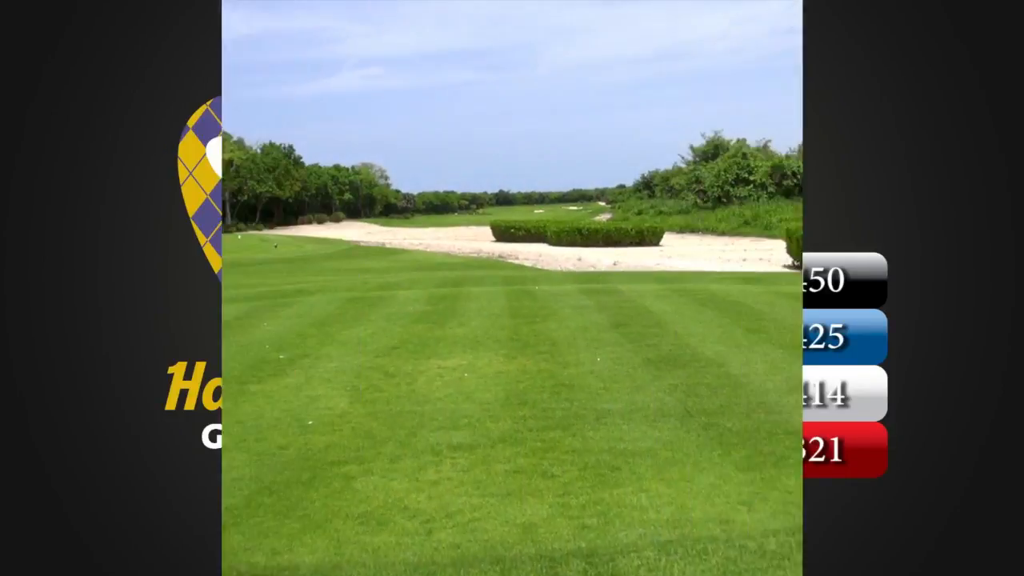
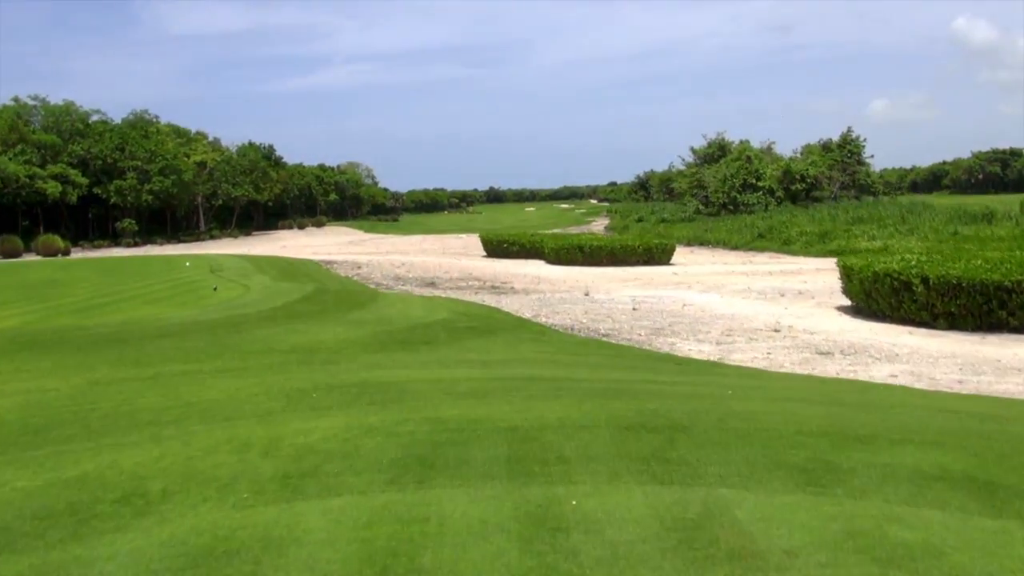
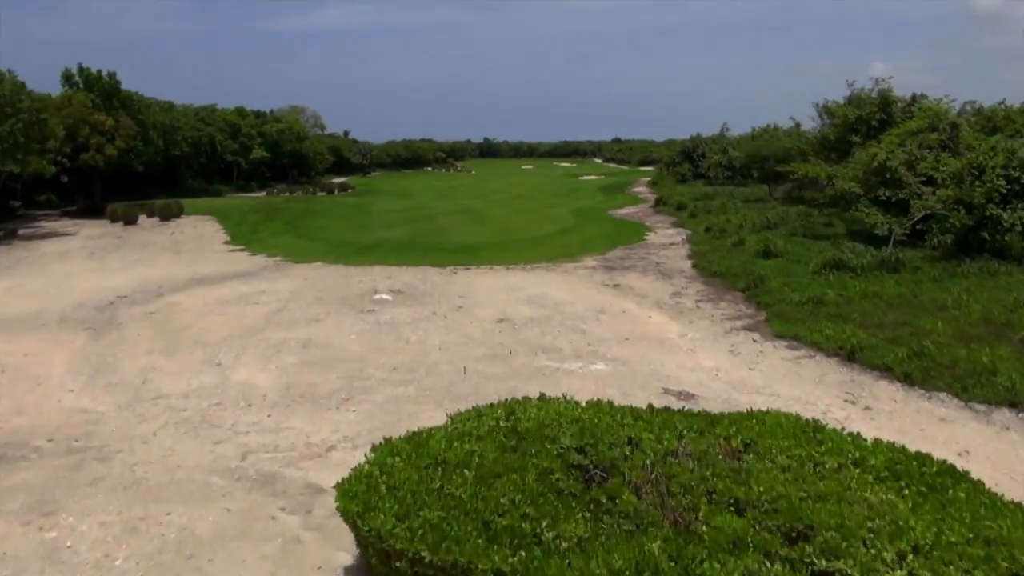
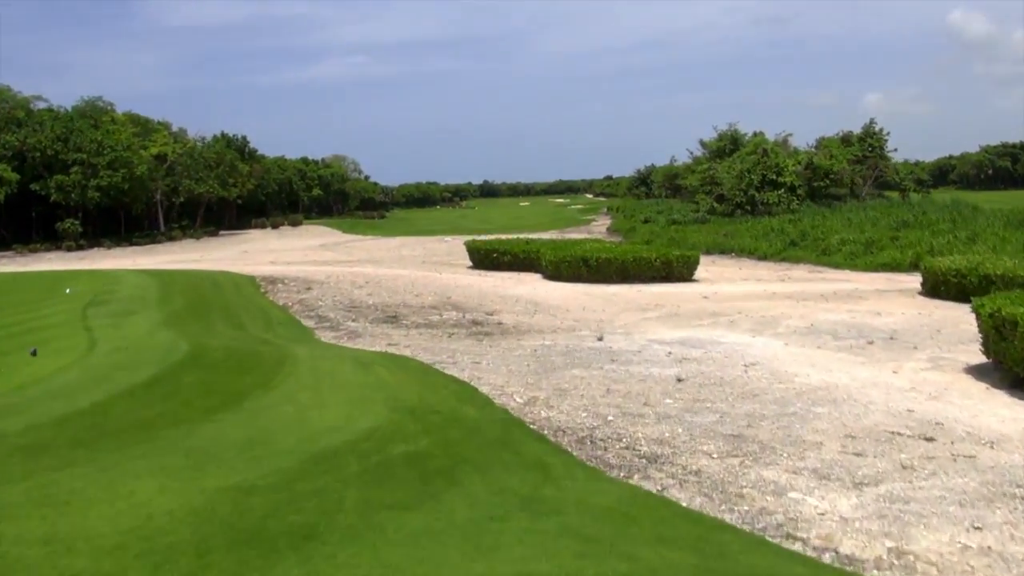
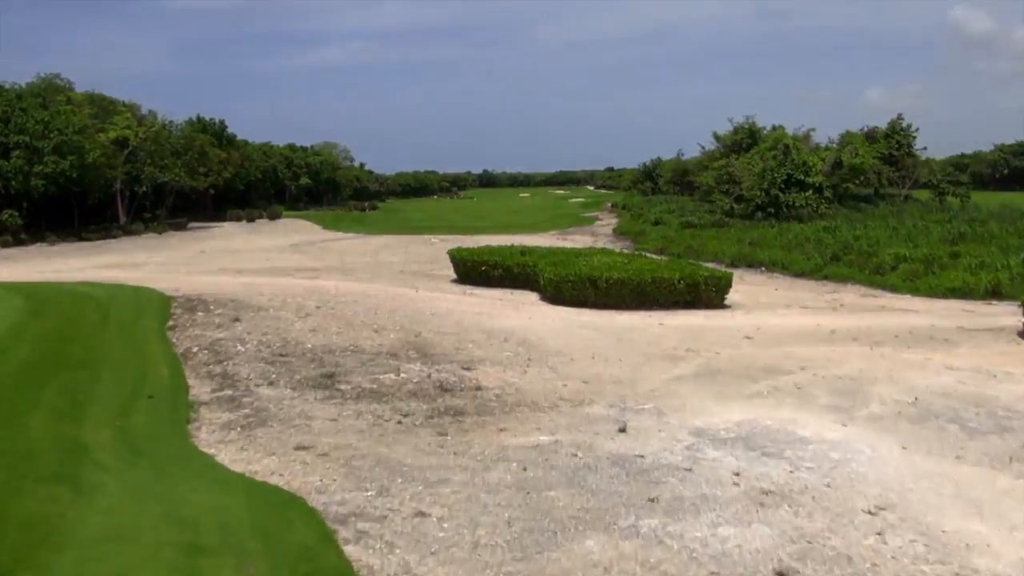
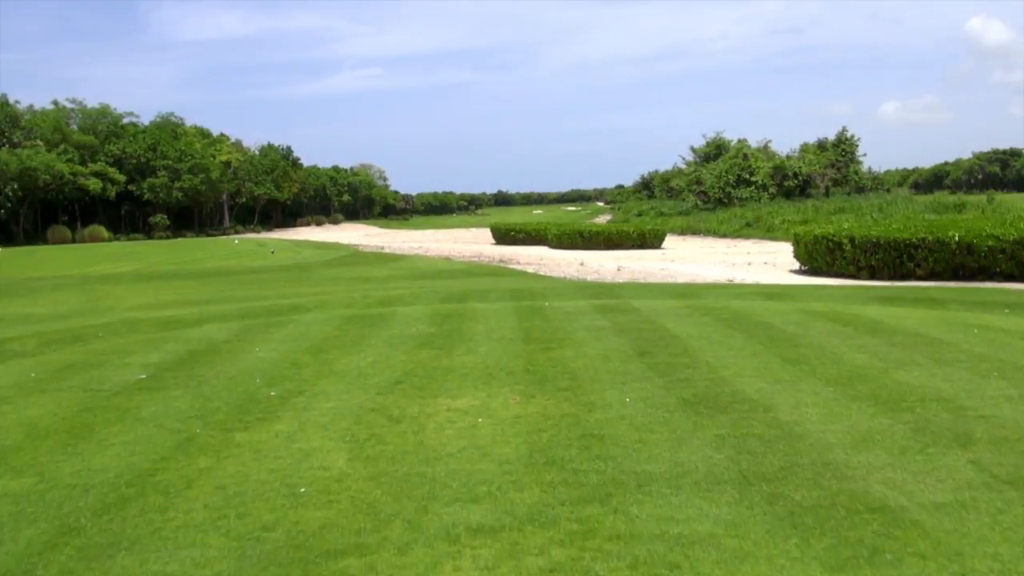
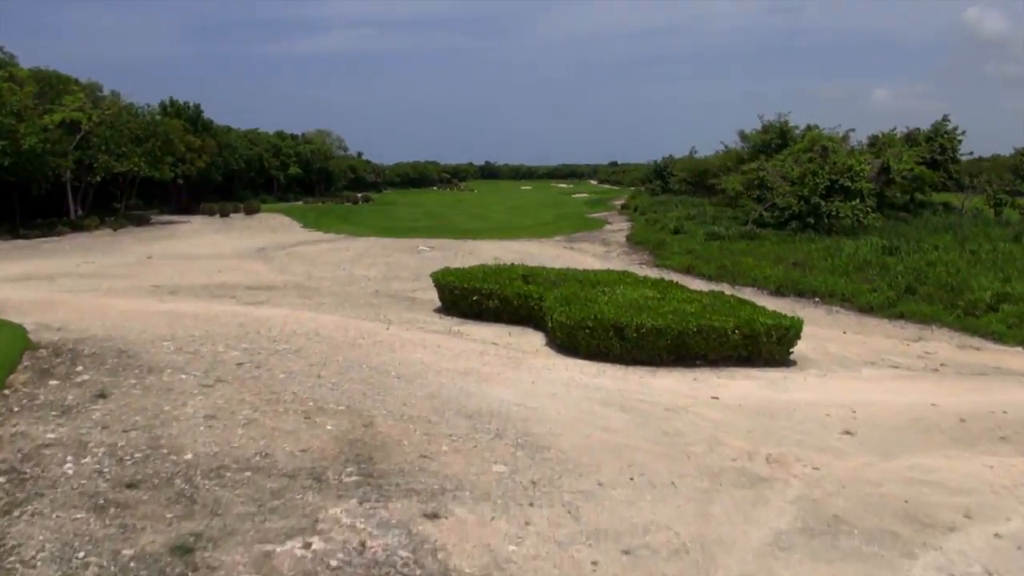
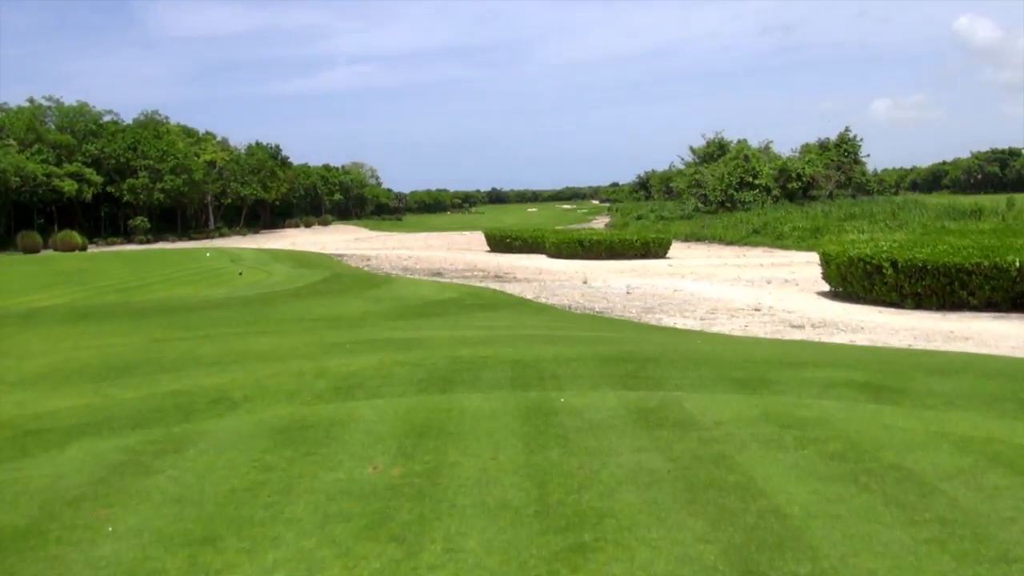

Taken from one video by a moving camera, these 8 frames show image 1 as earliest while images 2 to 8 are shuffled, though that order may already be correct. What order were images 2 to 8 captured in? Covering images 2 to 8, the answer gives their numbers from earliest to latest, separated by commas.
6, 8, 2, 4, 5, 7, 3
